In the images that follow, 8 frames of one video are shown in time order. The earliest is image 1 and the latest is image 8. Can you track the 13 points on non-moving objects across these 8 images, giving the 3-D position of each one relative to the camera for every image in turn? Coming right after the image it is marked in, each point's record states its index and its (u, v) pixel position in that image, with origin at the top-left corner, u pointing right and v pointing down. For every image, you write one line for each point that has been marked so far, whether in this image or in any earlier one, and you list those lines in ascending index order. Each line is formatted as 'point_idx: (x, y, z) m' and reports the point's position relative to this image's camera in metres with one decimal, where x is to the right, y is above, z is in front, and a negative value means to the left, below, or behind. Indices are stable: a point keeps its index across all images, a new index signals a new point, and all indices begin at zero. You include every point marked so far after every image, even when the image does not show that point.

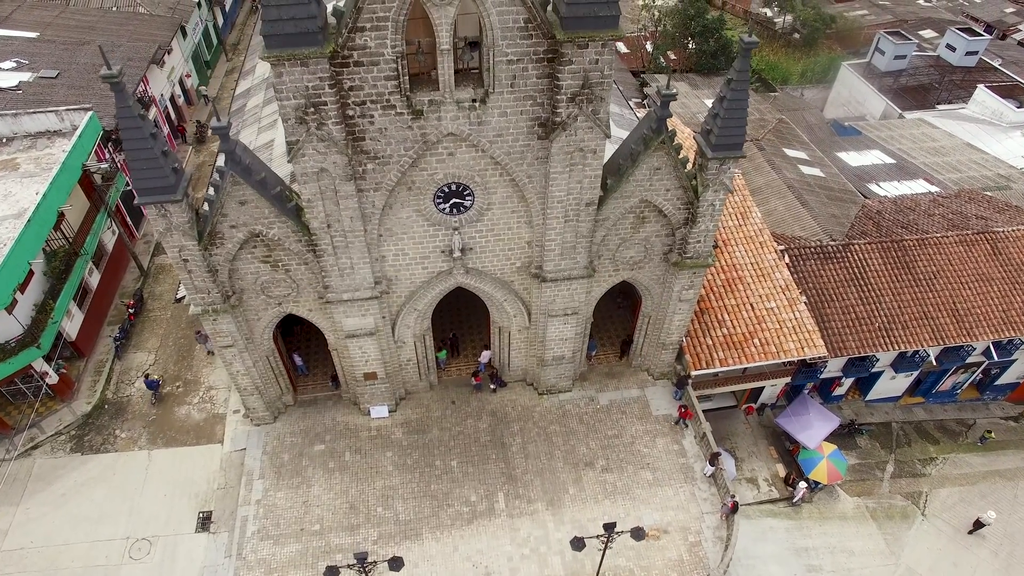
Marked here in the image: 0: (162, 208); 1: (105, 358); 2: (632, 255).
0: (-5.2, +1.2, +12.1) m
1: (-9.6, -1.7, +19.3) m
2: (+2.2, +0.6, +15.3) m
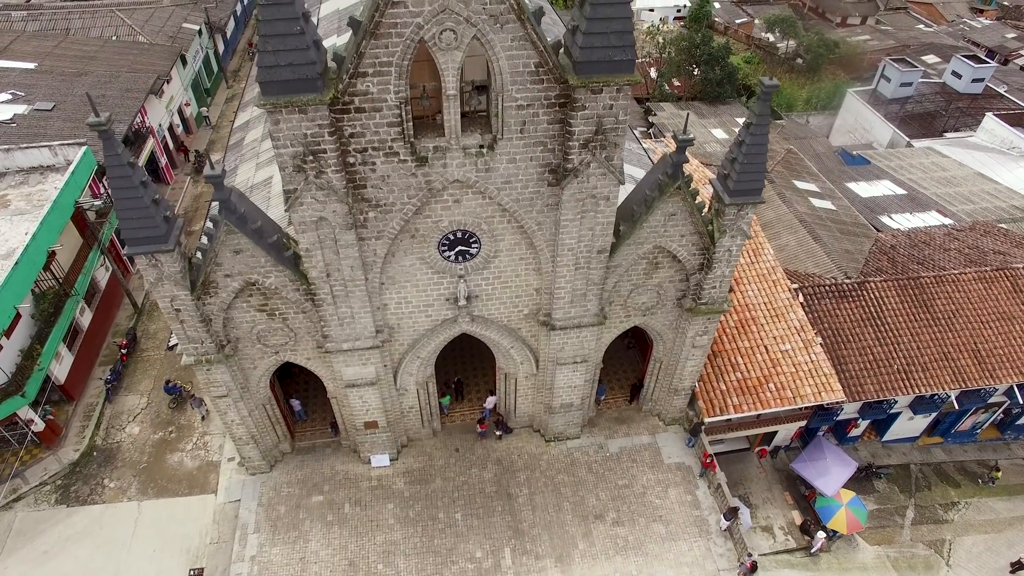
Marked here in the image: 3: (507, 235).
0: (-5.0, +0.4, +11.5) m
1: (-9.5, -2.6, +18.7) m
2: (+2.4, -0.2, +14.7) m
3: (-0.1, +0.8, +12.5) m
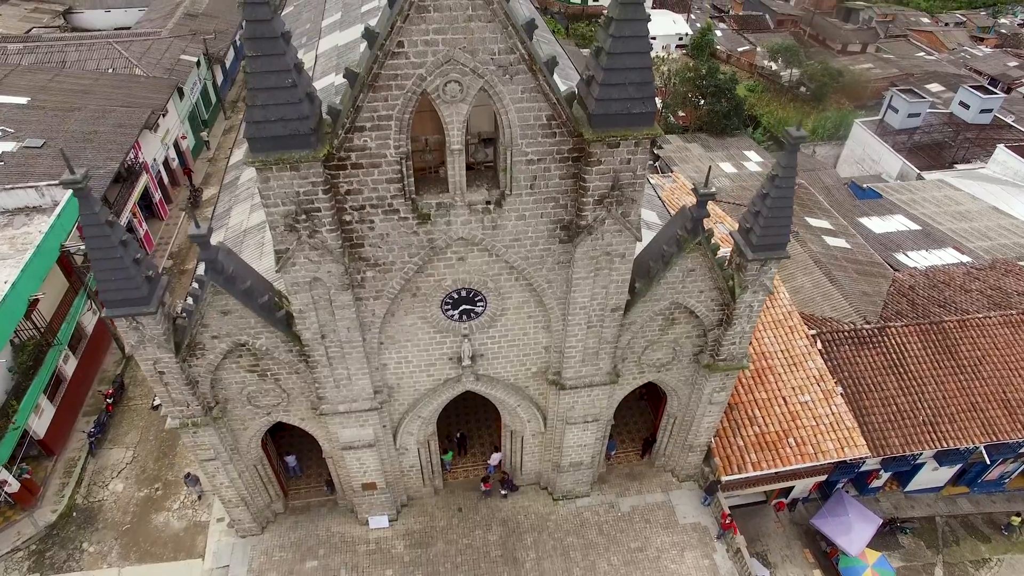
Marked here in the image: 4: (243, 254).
0: (-4.9, -0.4, +10.6) m
1: (-9.4, -3.6, +17.7) m
2: (+2.5, -1.1, +13.8) m
3: (0.0, -0.1, +11.7) m
4: (-5.2, +0.6, +15.7) m
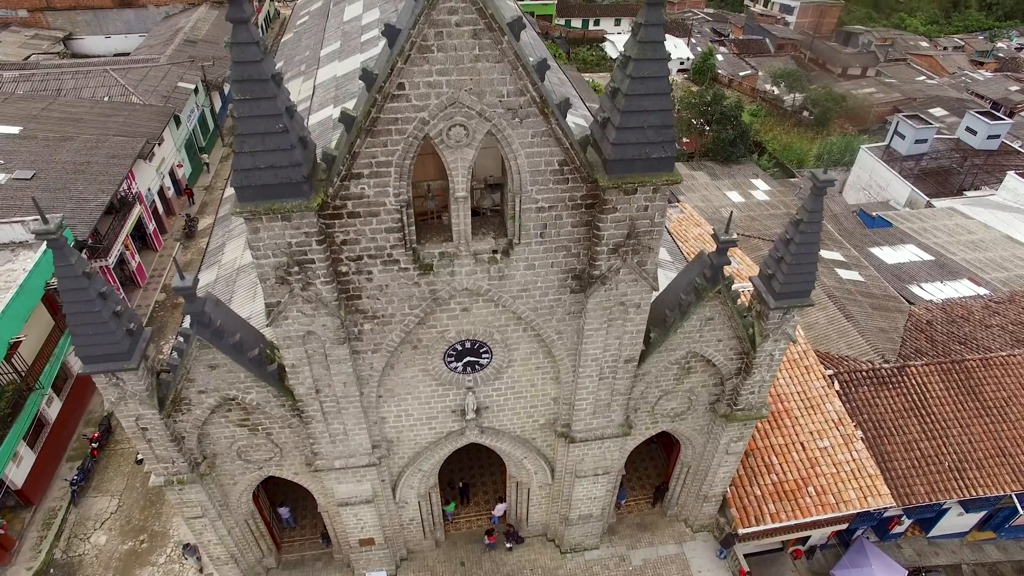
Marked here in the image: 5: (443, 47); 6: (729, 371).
0: (-4.8, -1.1, +9.9) m
1: (-9.3, -4.5, +16.9) m
2: (+2.6, -1.9, +13.1) m
3: (+0.1, -0.7, +11.0) m
4: (-5.1, -0.2, +15.0) m
5: (-0.6, +2.2, +7.4) m
6: (+3.3, -1.2, +12.3) m
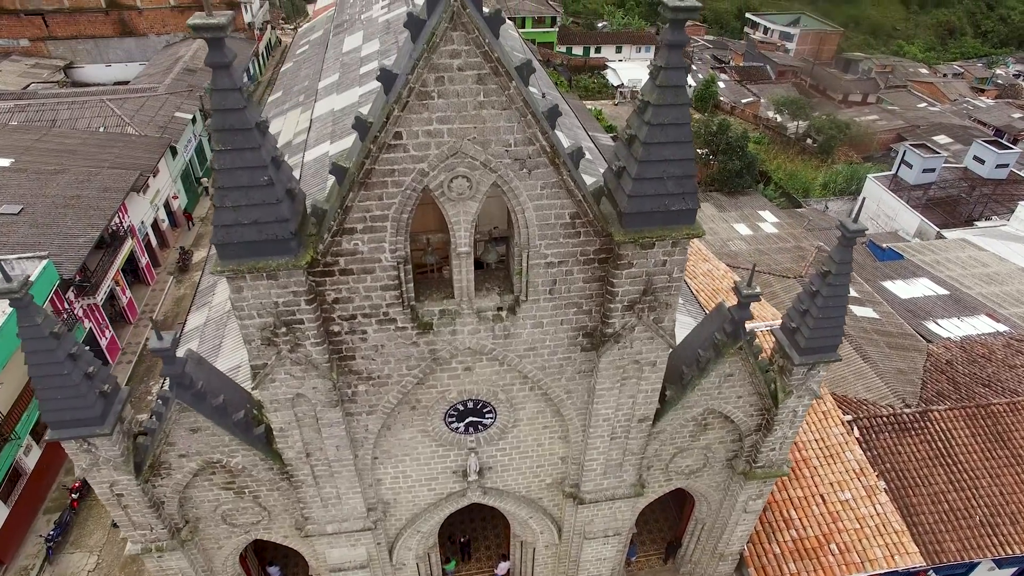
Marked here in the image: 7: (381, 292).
0: (-4.7, -1.7, +9.1) m
1: (-9.2, -5.3, +16.0) m
2: (+2.6, -2.6, +12.3) m
3: (+0.2, -1.4, +10.2) m
4: (-5.1, -1.0, +14.3) m
5: (-0.6, +1.6, +6.7) m
6: (+3.3, -2.0, +11.5) m
7: (-1.3, 0.0, +8.3) m
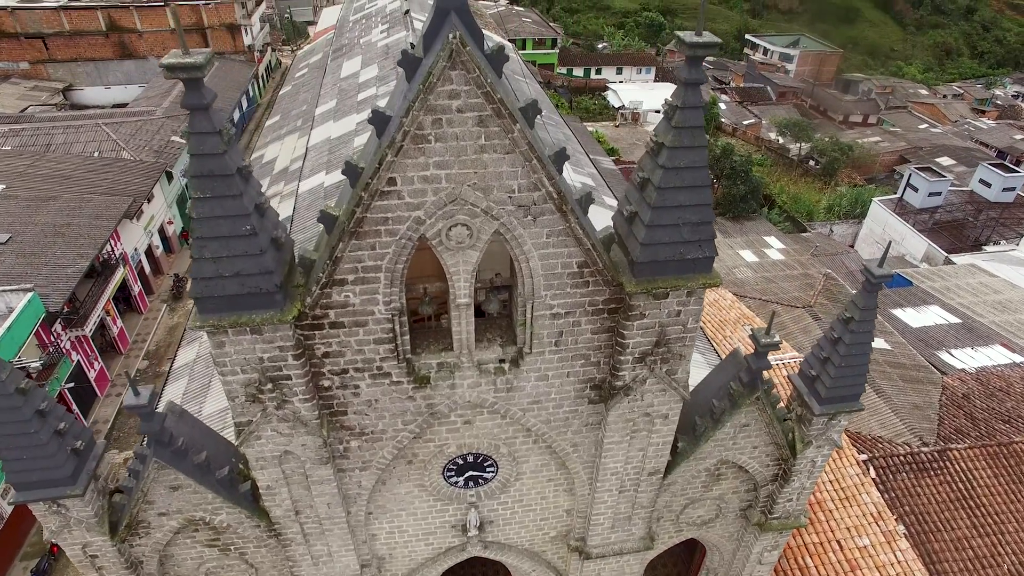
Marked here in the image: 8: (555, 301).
0: (-4.7, -2.2, +8.5) m
1: (-9.2, -6.0, +15.3) m
2: (+2.7, -3.2, +11.6) m
3: (+0.2, -2.0, +9.6) m
4: (-5.0, -1.6, +13.7) m
5: (-0.5, +1.1, +6.2) m
6: (+3.4, -2.5, +10.9) m
7: (-1.3, -0.5, +7.7) m
8: (+0.4, -0.1, +7.6) m
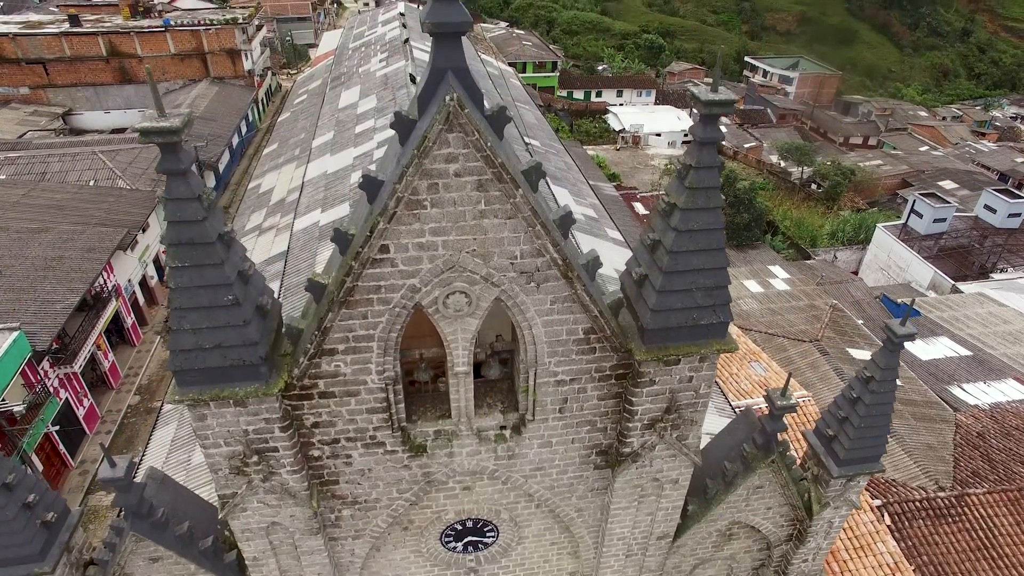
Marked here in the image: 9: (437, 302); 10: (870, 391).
0: (-4.7, -2.8, +8.0) m
1: (-9.2, -6.7, +14.8) m
2: (+2.7, -3.9, +11.1) m
3: (+0.2, -2.6, +9.1) m
4: (-5.0, -2.3, +13.2) m
5: (-0.5, +0.6, +5.8) m
6: (+3.4, -3.2, +10.4) m
7: (-1.3, -1.1, +7.2) m
8: (+0.4, -0.7, +7.1) m
9: (-0.6, -0.1, +6.4) m
10: (+3.8, -1.1, +8.6) m
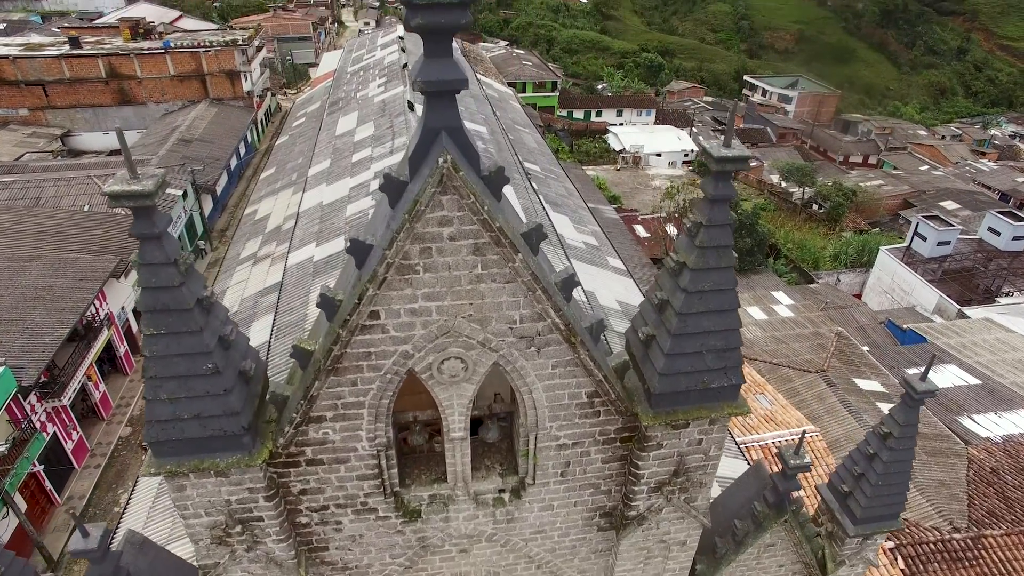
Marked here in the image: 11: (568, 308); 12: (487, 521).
0: (-4.7, -3.3, +7.6) m
1: (-9.2, -7.4, +14.2) m
2: (+2.7, -4.4, +10.6) m
3: (+0.2, -3.1, +8.6) m
4: (-5.0, -2.9, +12.8) m
5: (-0.5, +0.1, +5.4) m
6: (+3.4, -3.7, +9.9) m
7: (-1.3, -1.6, +6.8) m
8: (+0.4, -1.2, +6.7) m
9: (-0.6, -0.6, +6.0) m
10: (+3.7, -1.6, +8.2) m
11: (+0.4, -0.1, +5.8) m
12: (-0.2, -2.1, +7.4) m
